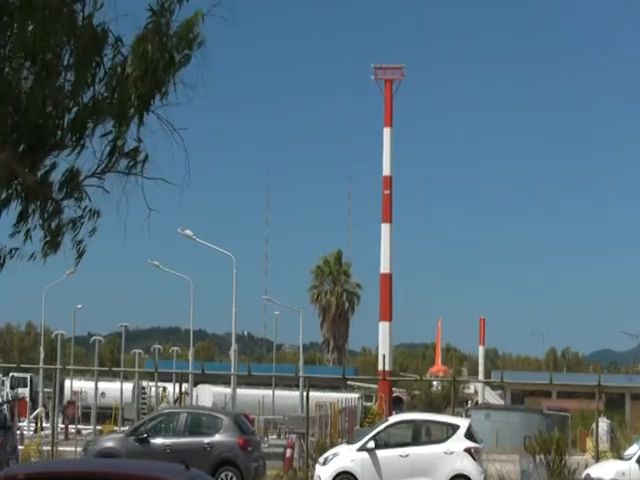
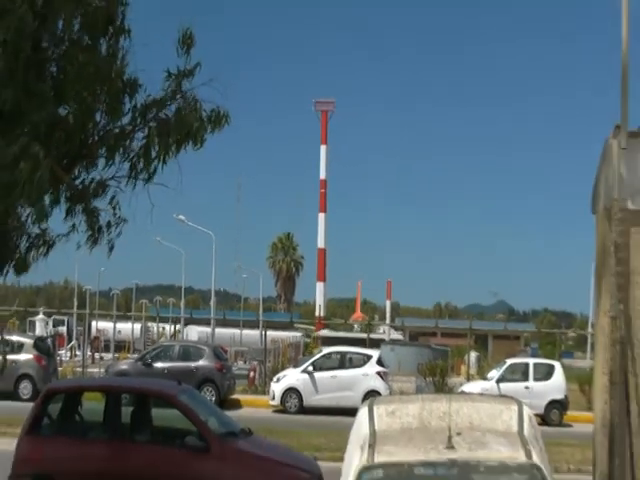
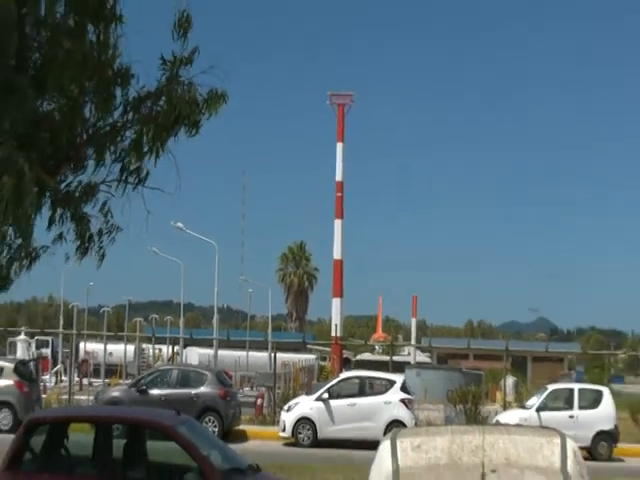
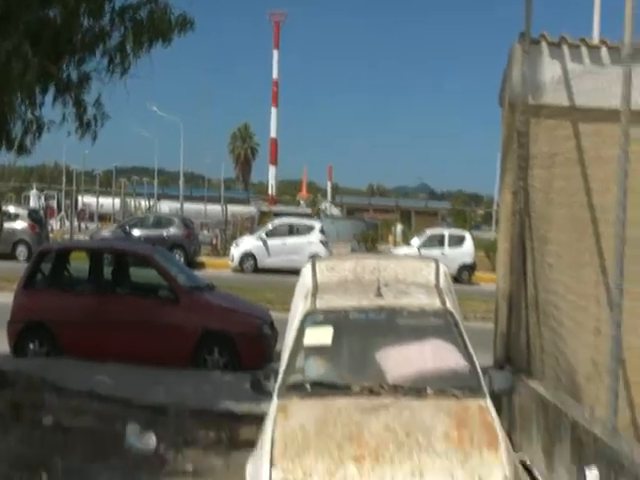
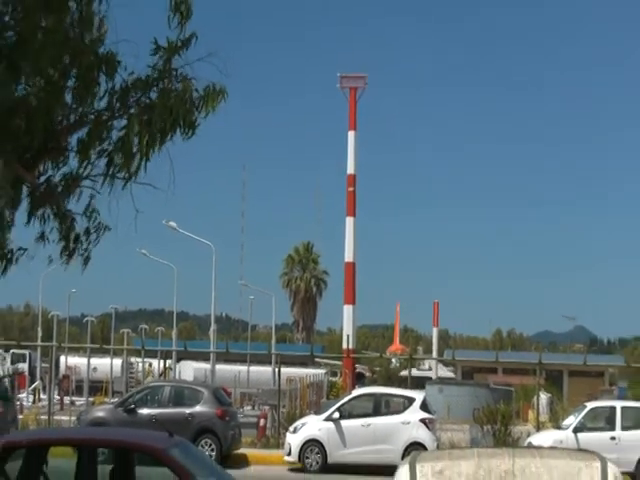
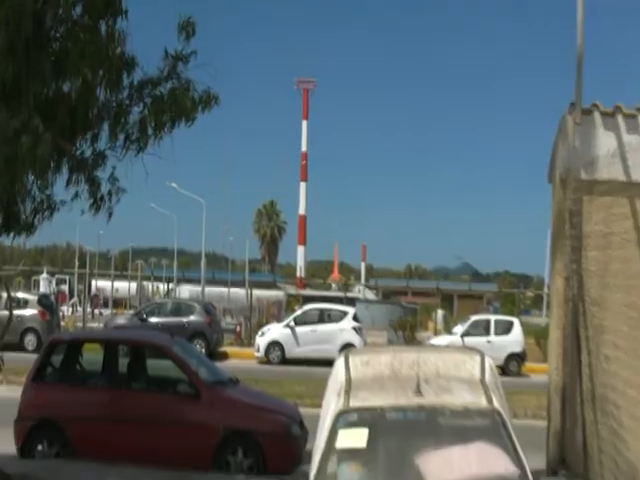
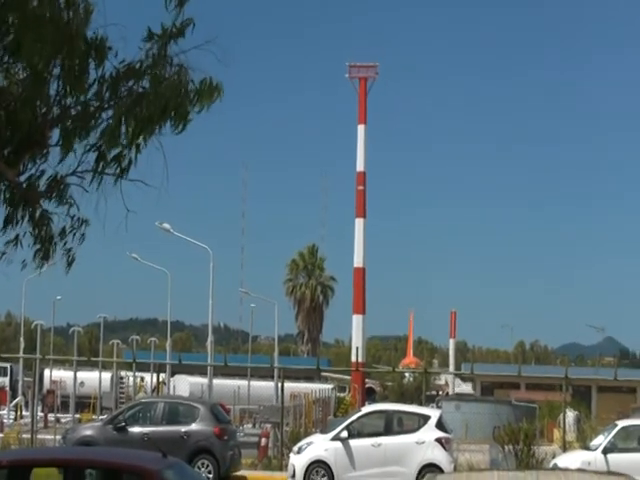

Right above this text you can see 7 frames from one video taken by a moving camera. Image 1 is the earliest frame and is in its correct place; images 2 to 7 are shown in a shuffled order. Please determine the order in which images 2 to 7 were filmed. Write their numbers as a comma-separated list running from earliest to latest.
7, 5, 3, 2, 6, 4
